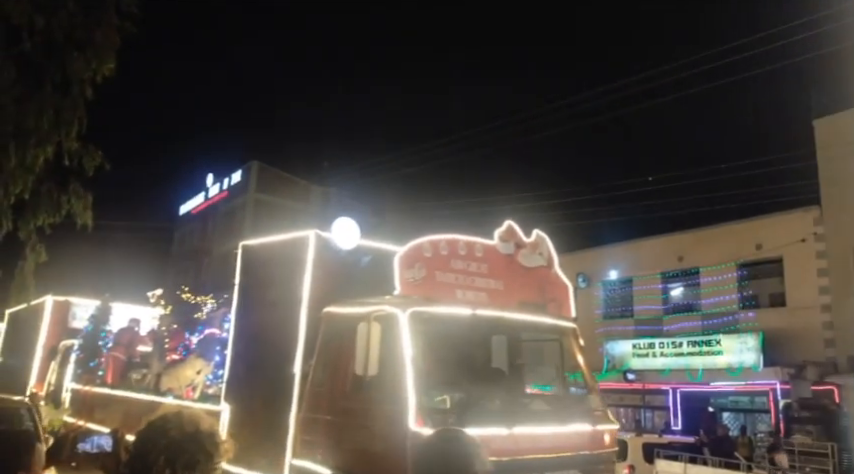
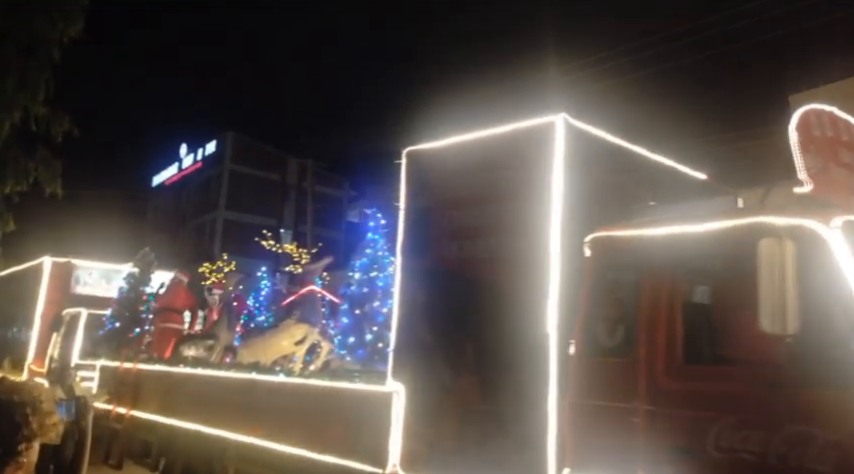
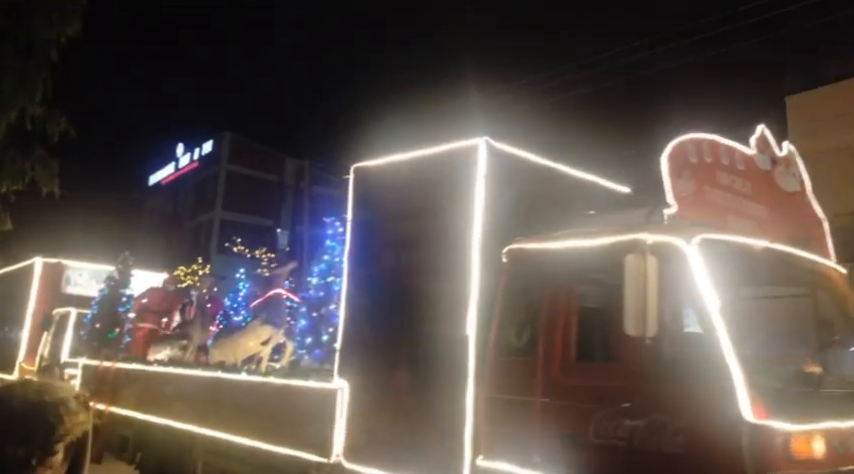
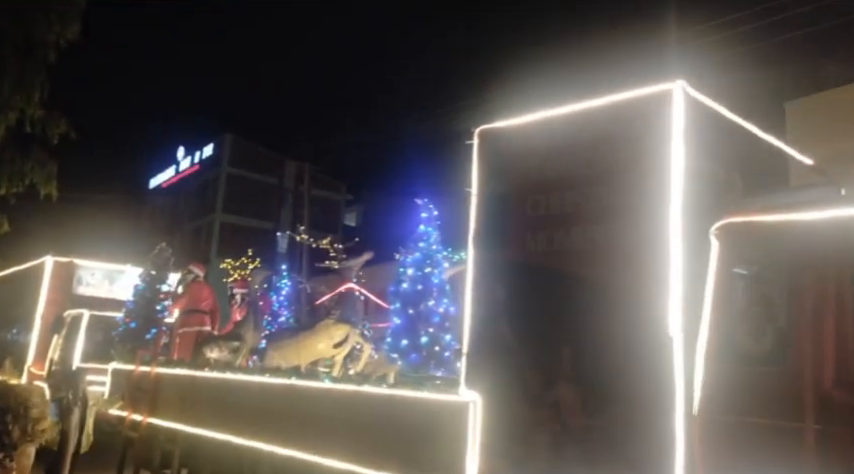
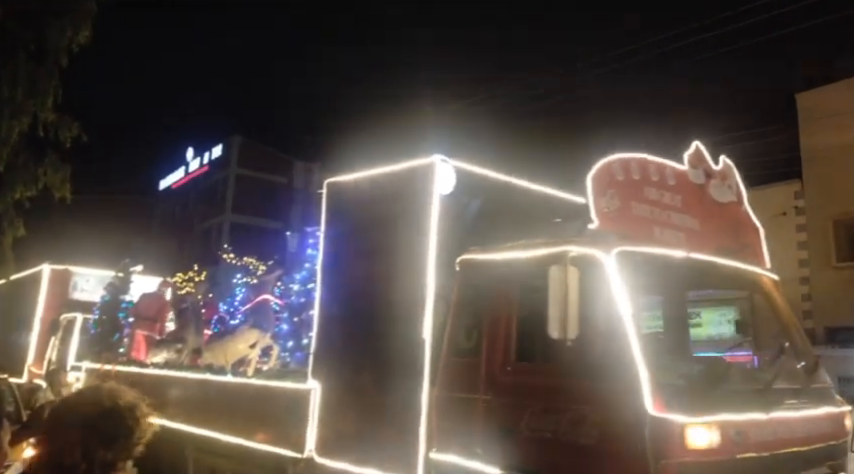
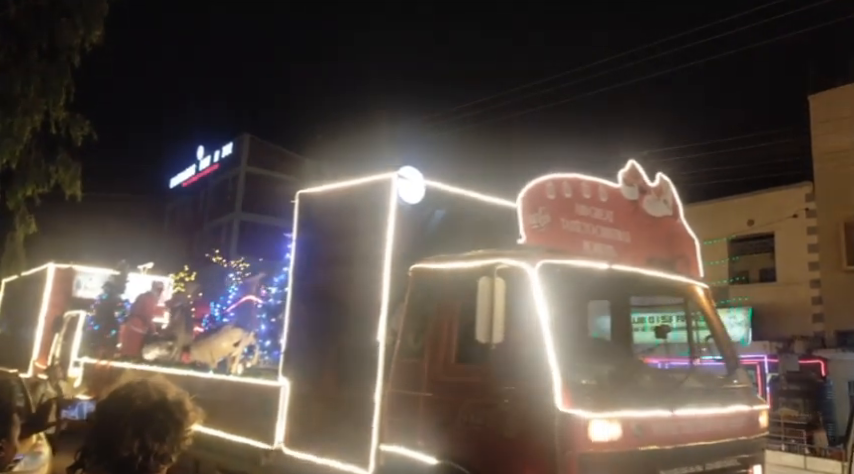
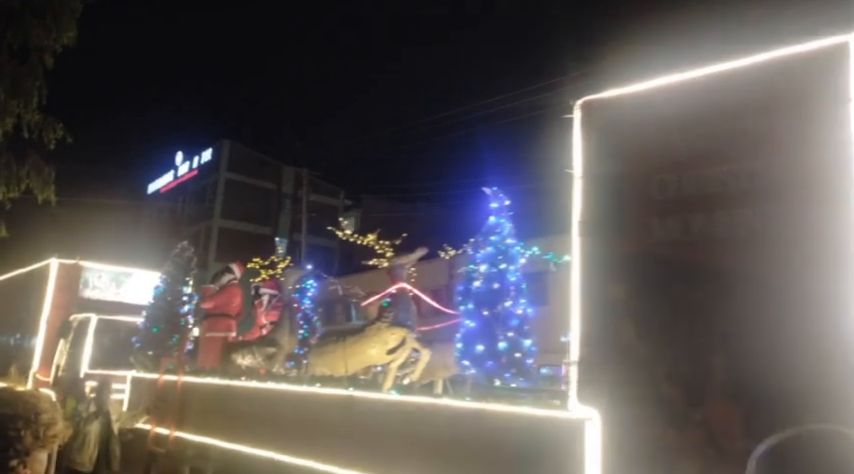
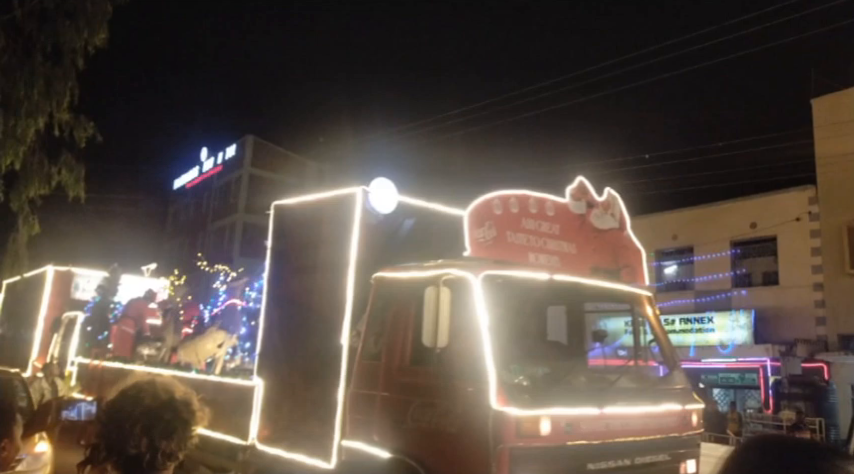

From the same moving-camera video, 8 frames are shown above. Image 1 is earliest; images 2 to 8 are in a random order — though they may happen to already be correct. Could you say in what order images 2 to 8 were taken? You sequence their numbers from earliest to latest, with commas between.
8, 6, 5, 3, 2, 4, 7
